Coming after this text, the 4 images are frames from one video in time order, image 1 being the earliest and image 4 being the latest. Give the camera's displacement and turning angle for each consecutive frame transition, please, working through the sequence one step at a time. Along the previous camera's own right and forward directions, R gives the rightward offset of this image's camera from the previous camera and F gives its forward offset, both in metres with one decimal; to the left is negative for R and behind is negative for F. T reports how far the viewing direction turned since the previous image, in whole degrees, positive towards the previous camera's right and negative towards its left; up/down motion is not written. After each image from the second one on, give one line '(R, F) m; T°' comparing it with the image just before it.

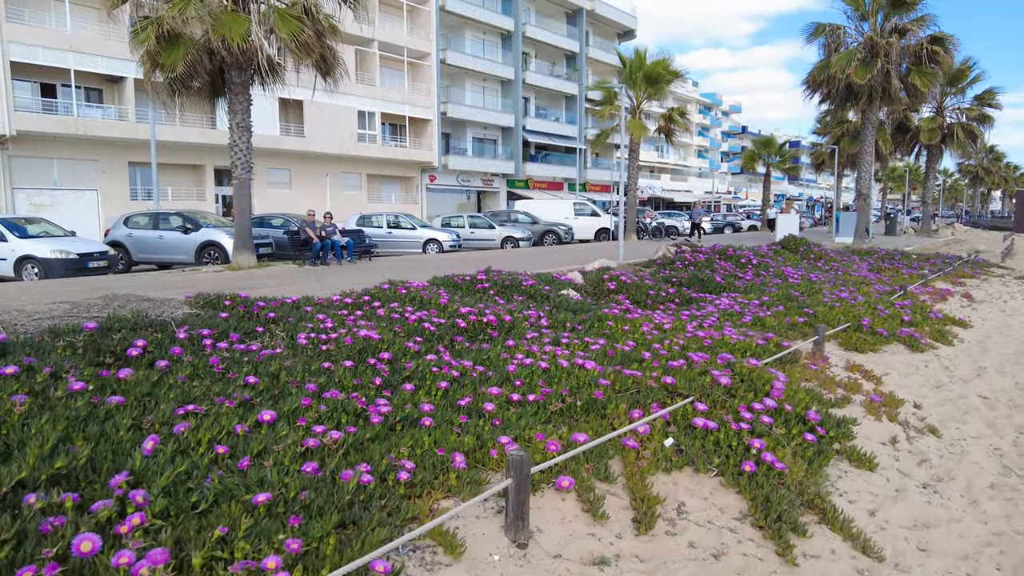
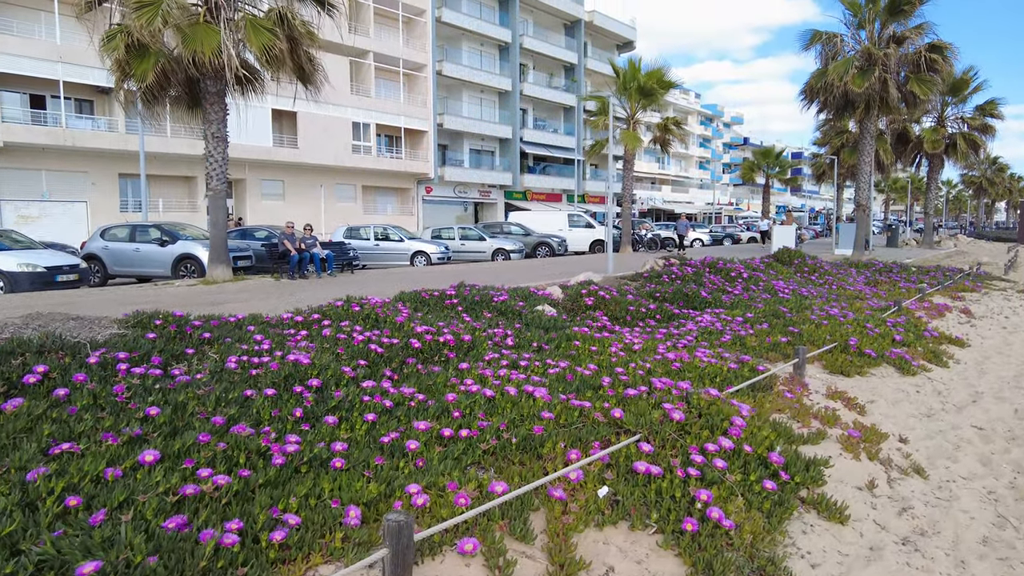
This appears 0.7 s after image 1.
(+0.5, +0.5) m; 0°
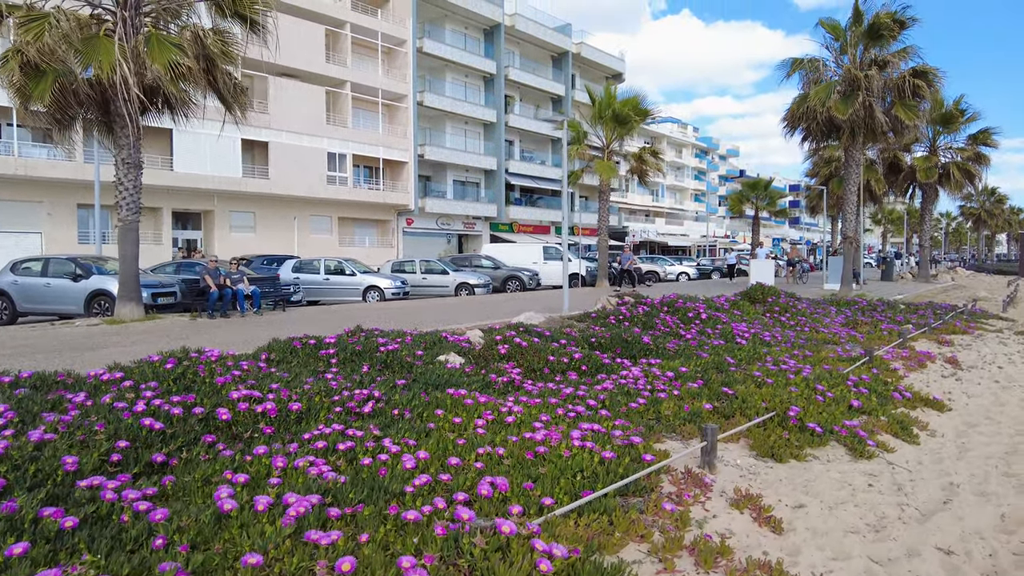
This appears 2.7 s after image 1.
(+1.3, +1.4) m; 0°
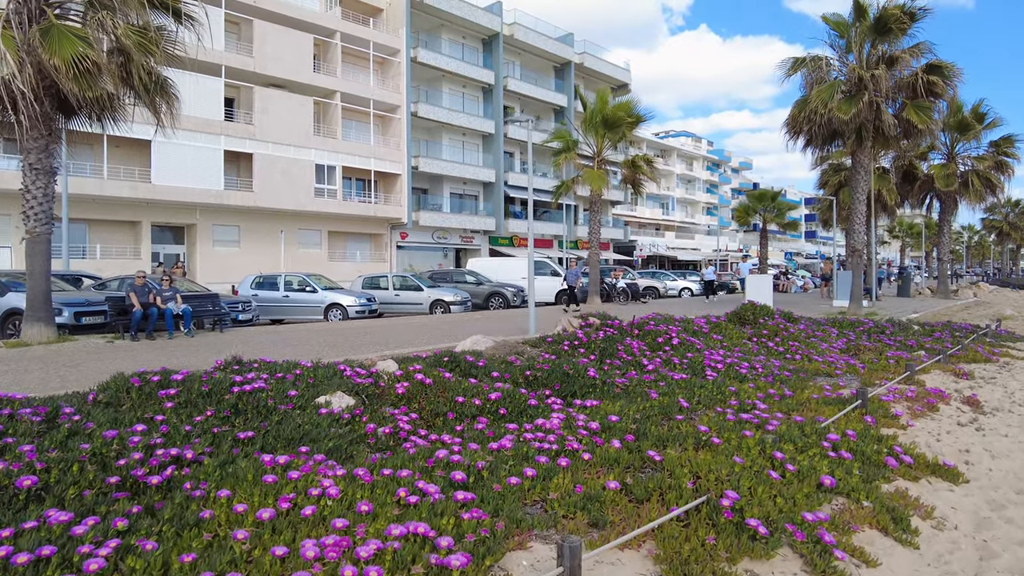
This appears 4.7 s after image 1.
(+1.1, +1.5) m; -1°
